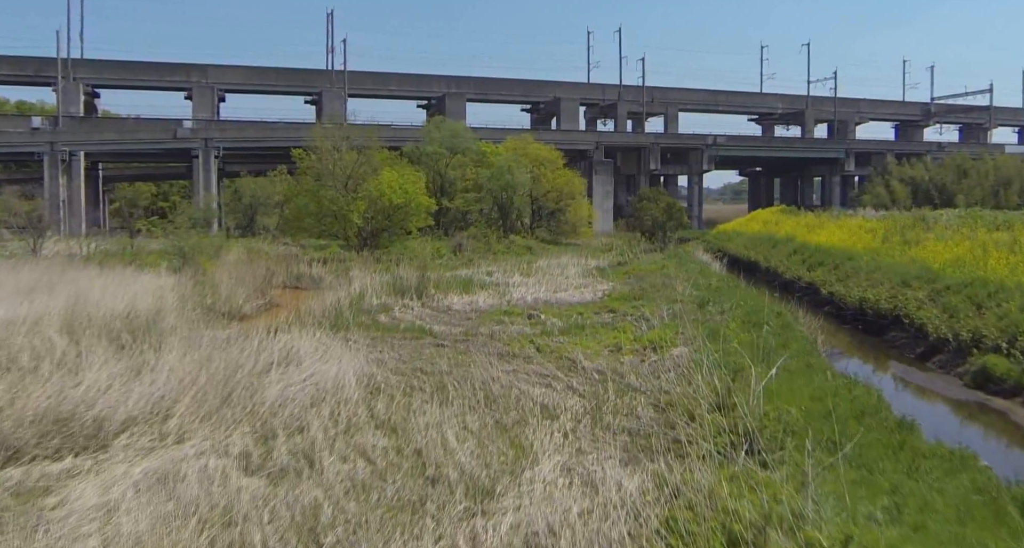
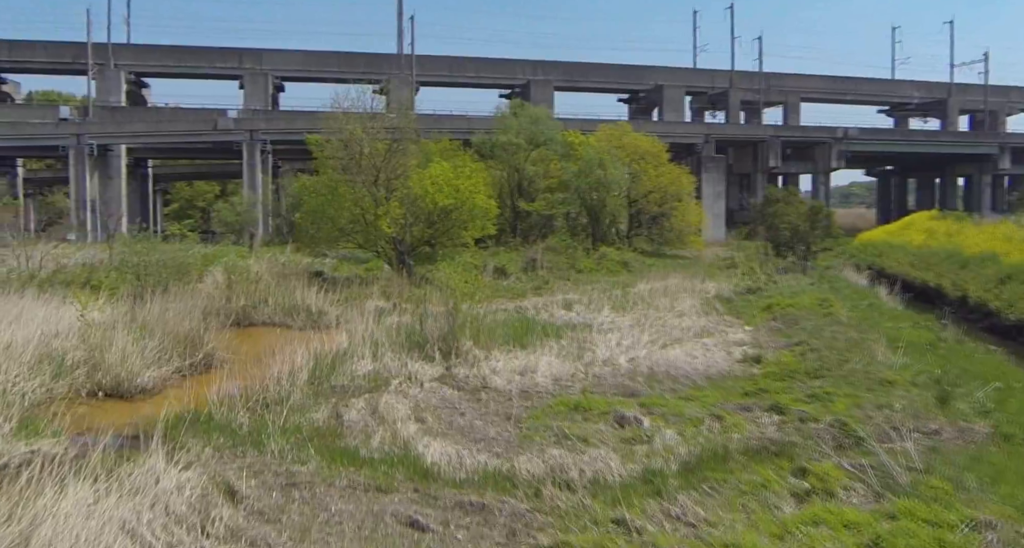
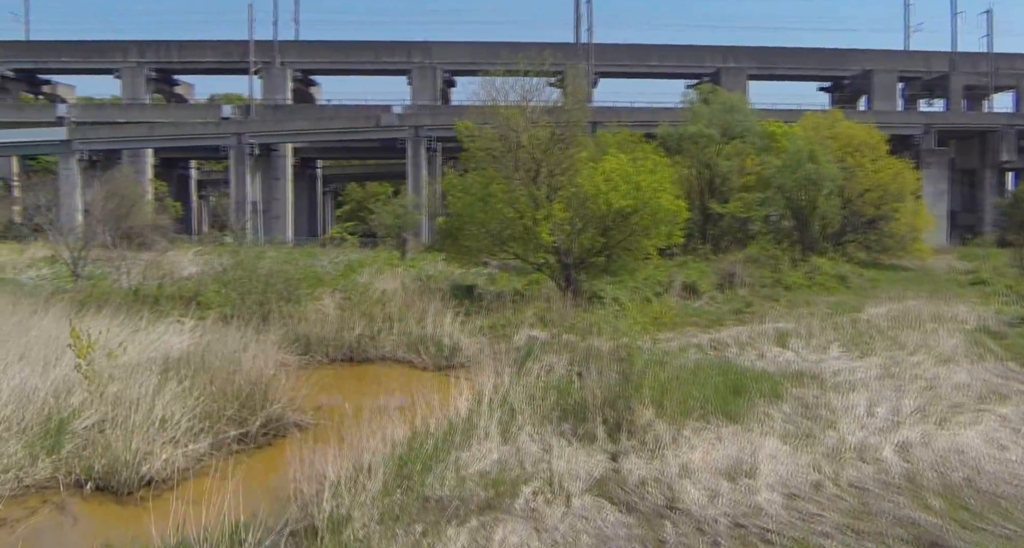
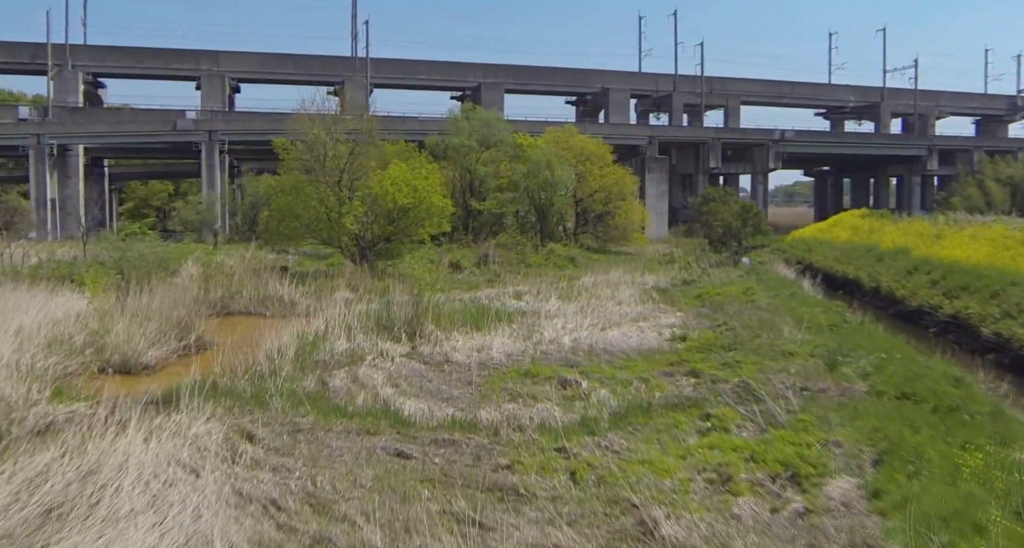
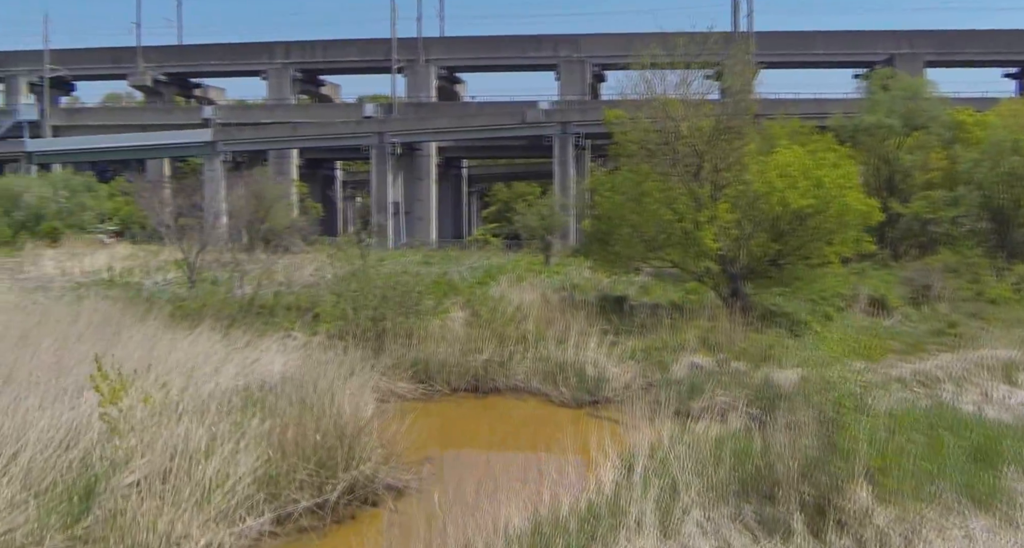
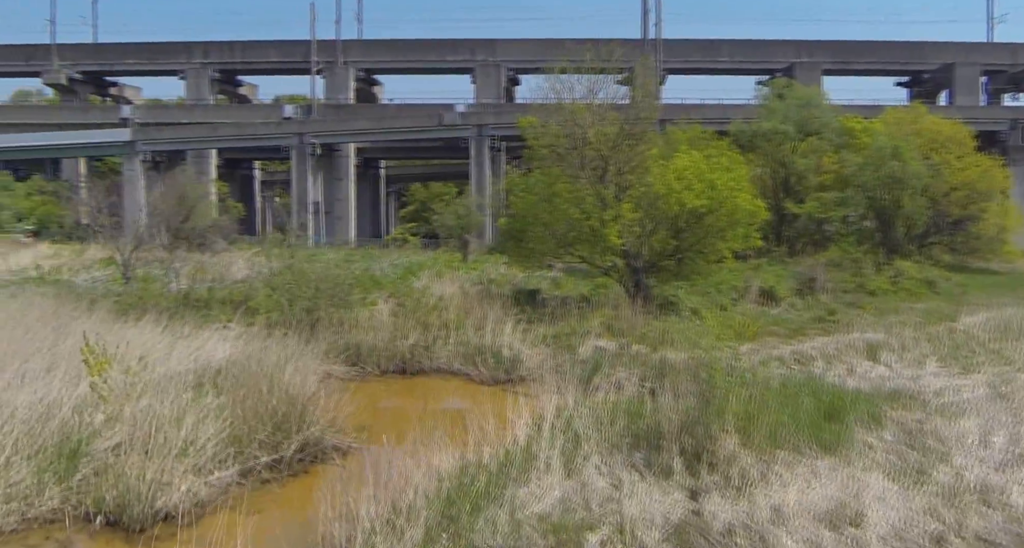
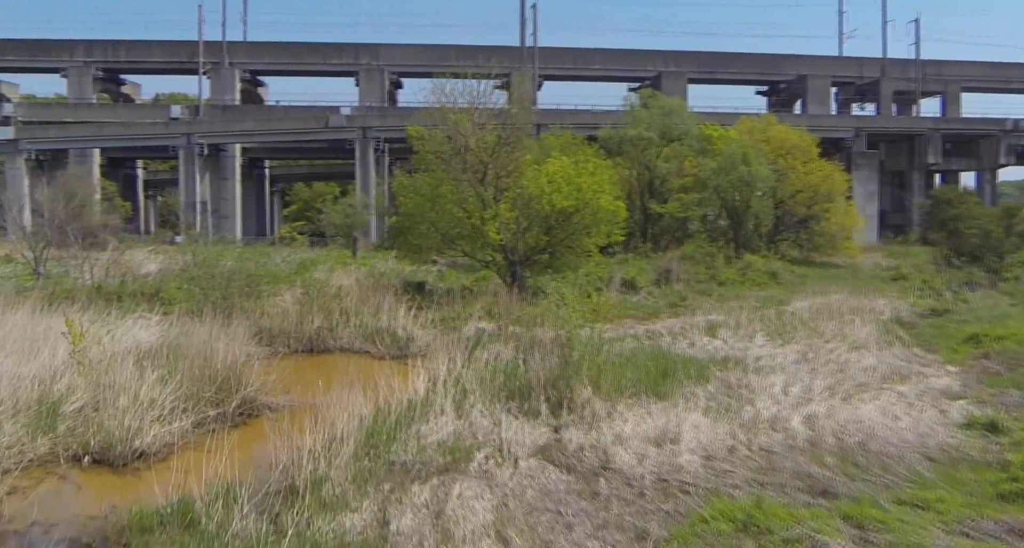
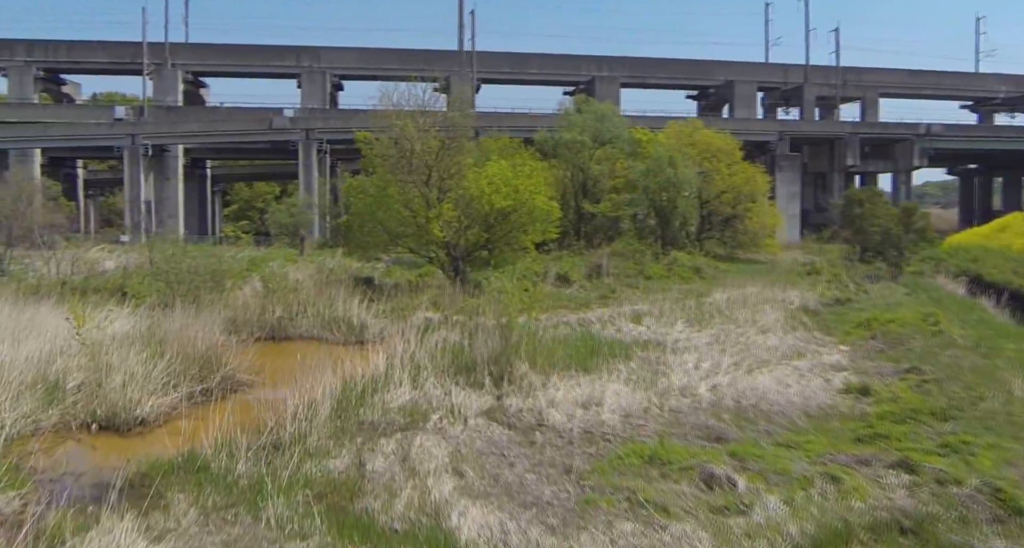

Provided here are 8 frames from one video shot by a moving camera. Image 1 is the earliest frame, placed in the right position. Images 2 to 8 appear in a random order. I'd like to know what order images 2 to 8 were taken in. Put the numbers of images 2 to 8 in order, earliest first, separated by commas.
4, 2, 8, 7, 3, 6, 5
